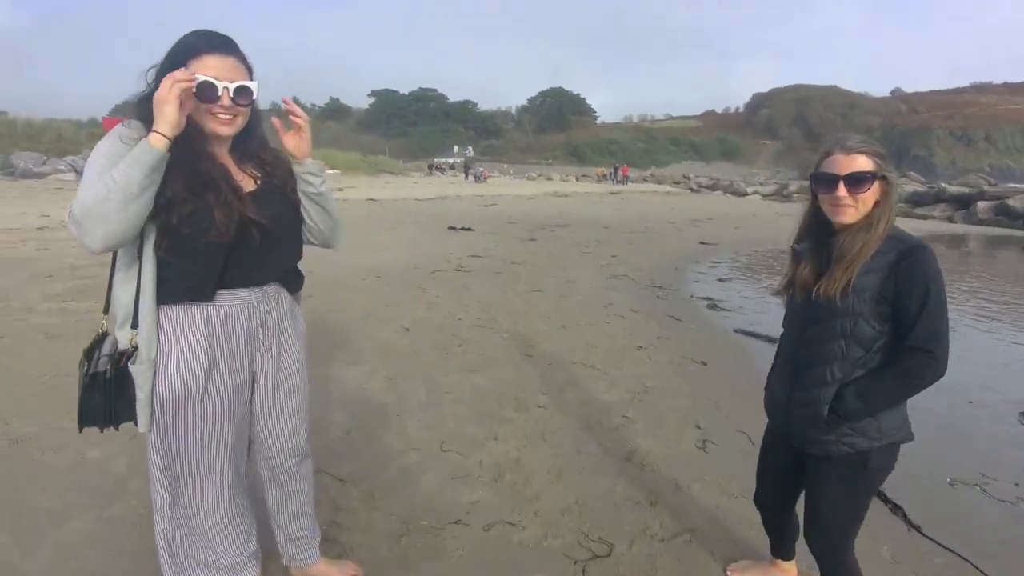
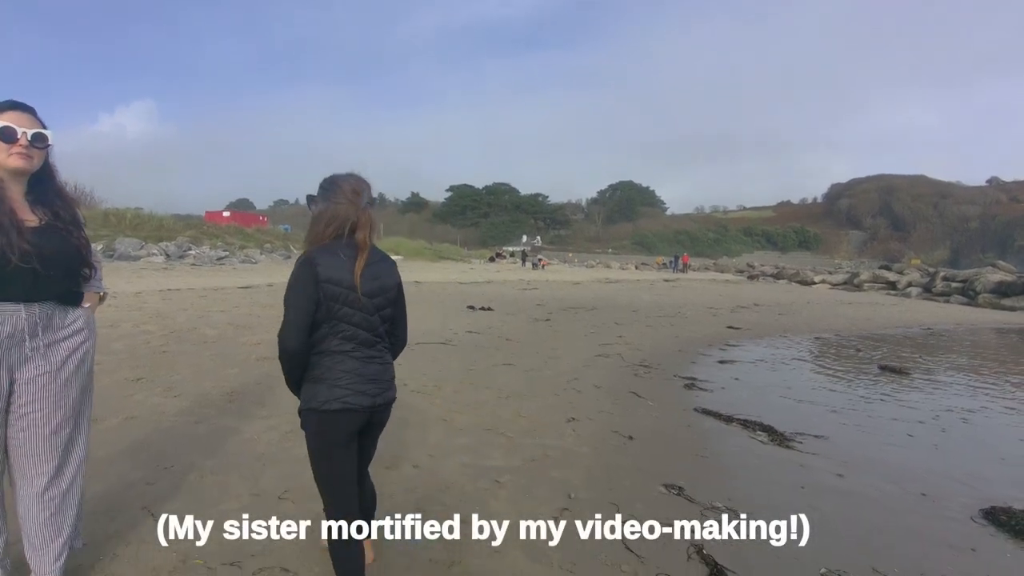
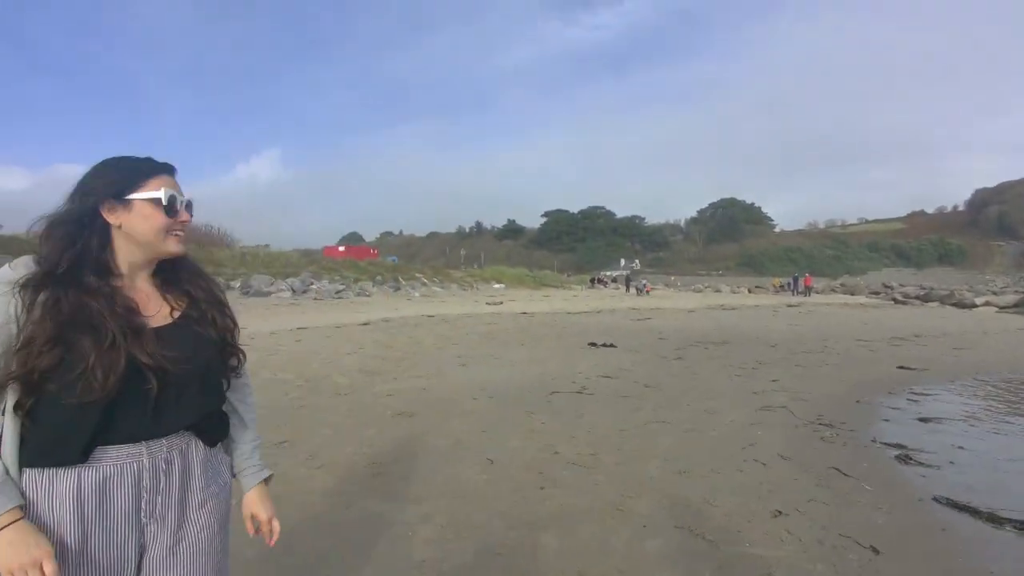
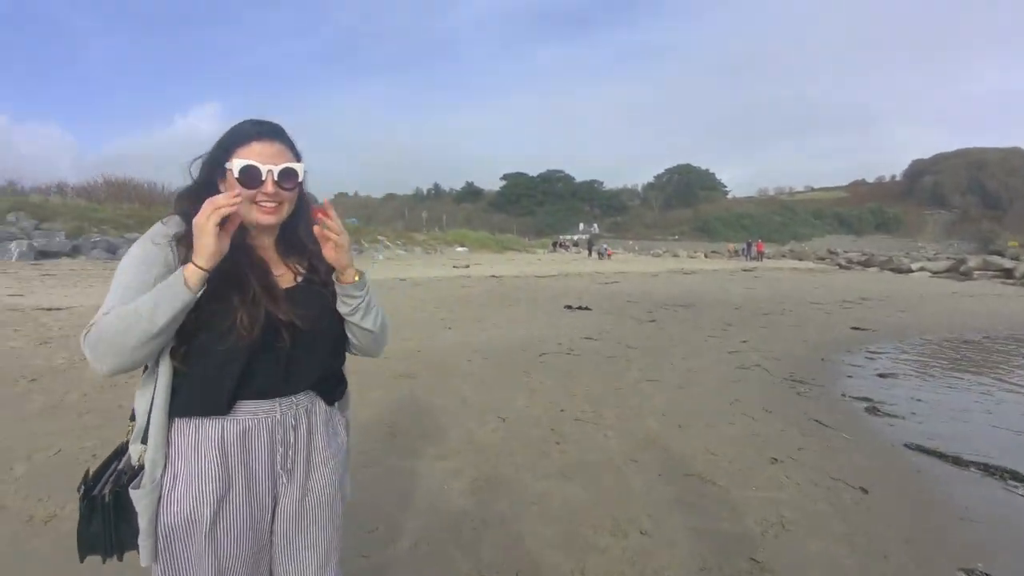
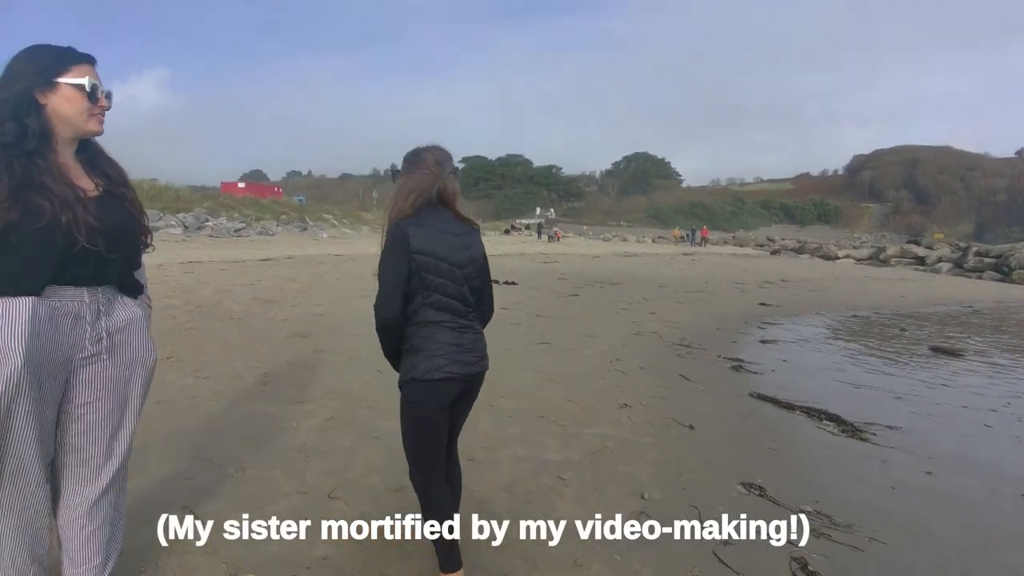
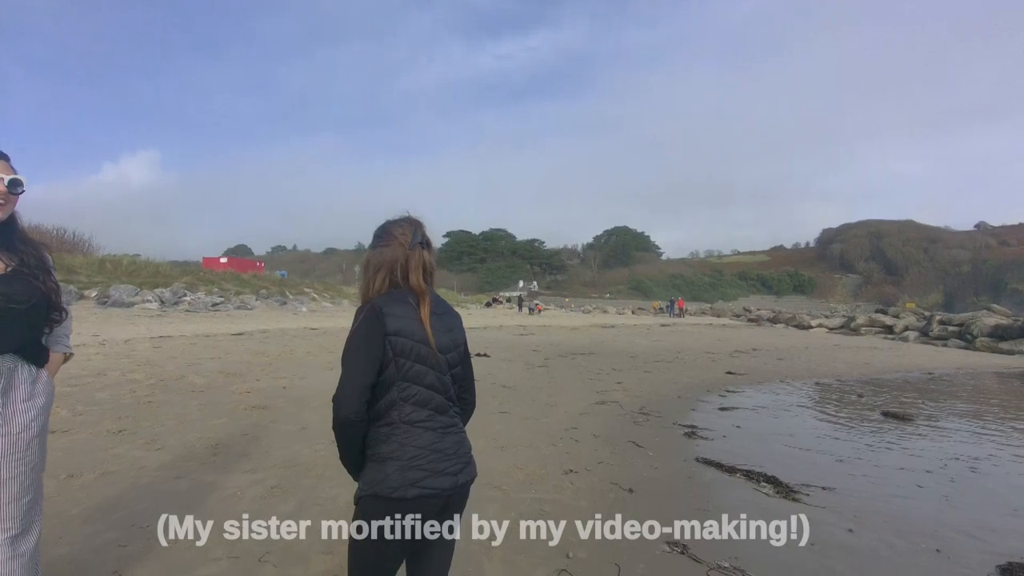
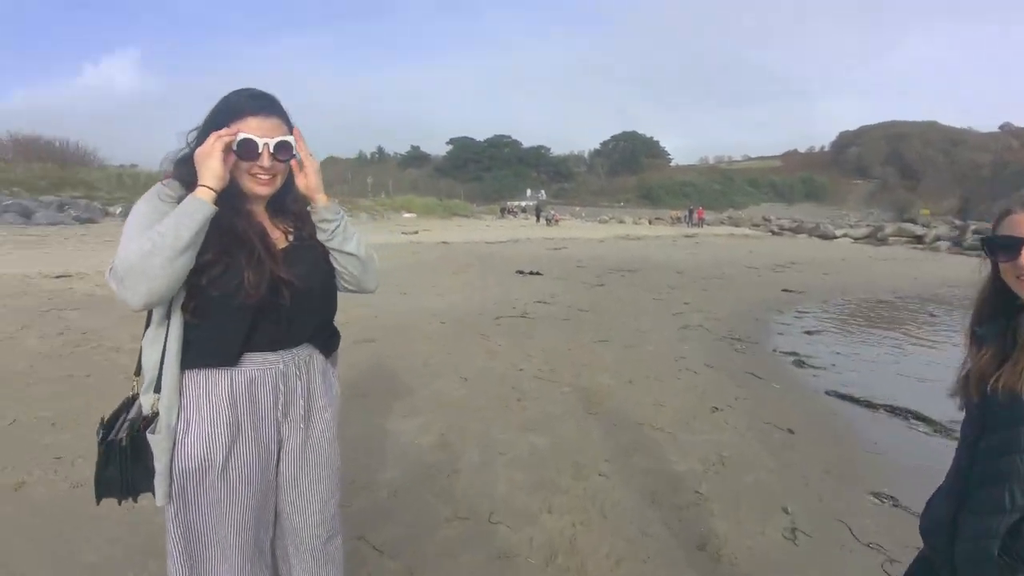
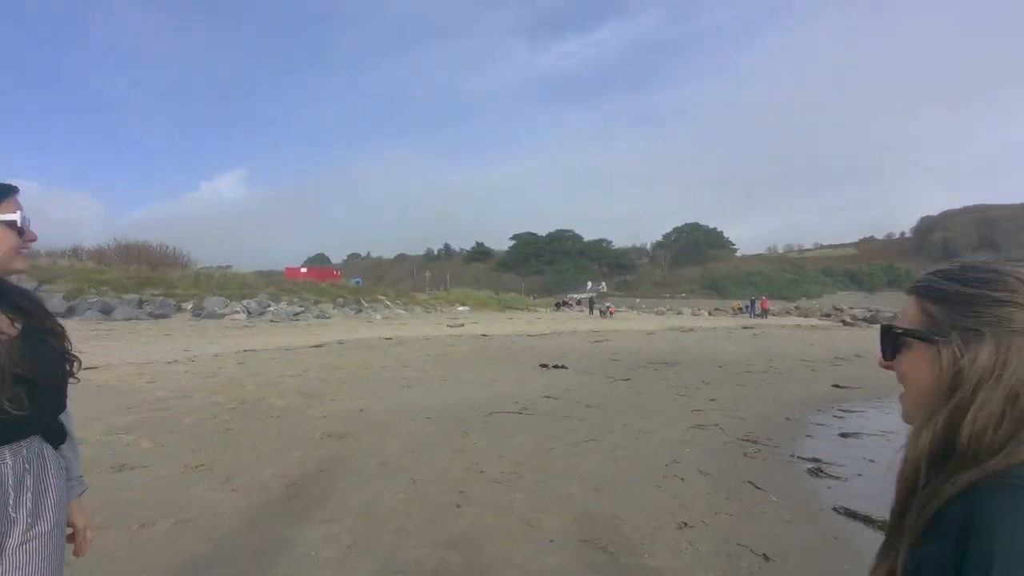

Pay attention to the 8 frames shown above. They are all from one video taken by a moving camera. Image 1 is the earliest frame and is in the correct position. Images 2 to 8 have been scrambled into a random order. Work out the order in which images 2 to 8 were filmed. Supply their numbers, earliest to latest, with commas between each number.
7, 4, 3, 8, 6, 2, 5
